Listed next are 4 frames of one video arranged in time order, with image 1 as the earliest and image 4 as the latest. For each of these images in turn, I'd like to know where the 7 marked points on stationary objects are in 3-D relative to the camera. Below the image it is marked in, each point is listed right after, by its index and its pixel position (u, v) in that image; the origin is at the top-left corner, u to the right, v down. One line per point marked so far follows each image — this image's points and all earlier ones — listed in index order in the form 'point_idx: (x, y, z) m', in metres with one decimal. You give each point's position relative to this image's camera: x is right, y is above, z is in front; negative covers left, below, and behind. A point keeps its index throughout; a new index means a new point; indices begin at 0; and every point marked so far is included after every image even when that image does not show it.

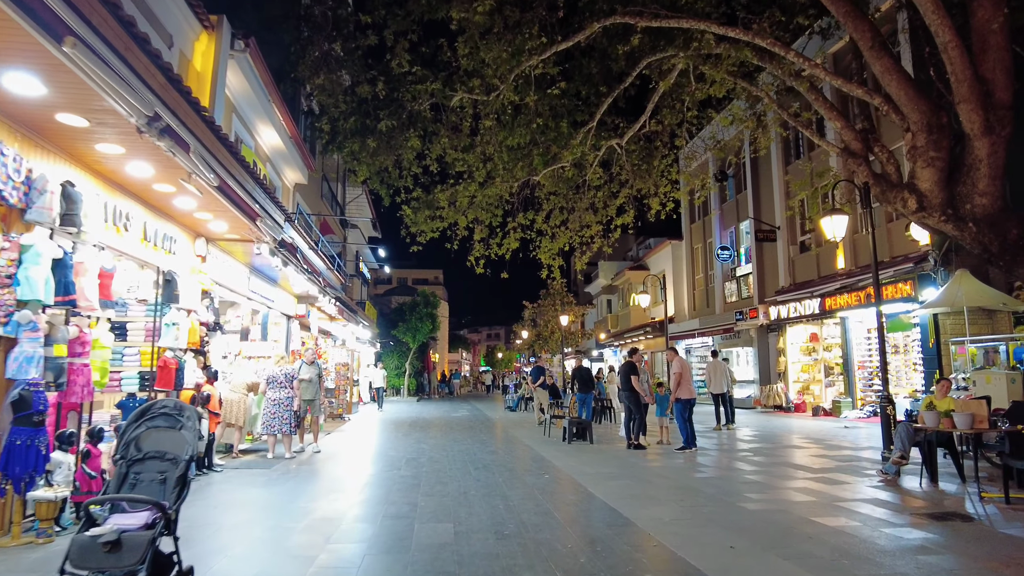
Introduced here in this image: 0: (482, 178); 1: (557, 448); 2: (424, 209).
0: (-0.6, +2.5, +14.5) m
1: (+0.7, -2.5, +10.0) m
2: (-2.0, +1.8, +14.9) m
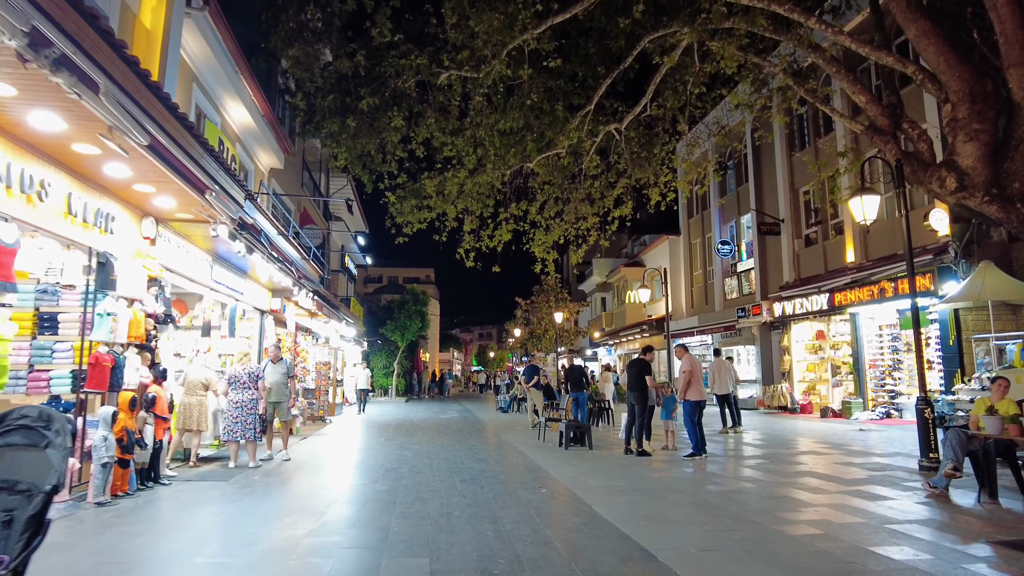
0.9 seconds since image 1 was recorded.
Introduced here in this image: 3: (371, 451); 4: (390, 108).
0: (-0.8, +2.6, +13.6) m
1: (+0.5, -2.3, +9.1) m
2: (-2.2, +1.9, +14.0) m
3: (-2.3, -2.6, +10.6) m
4: (-2.3, +3.3, +11.8) m
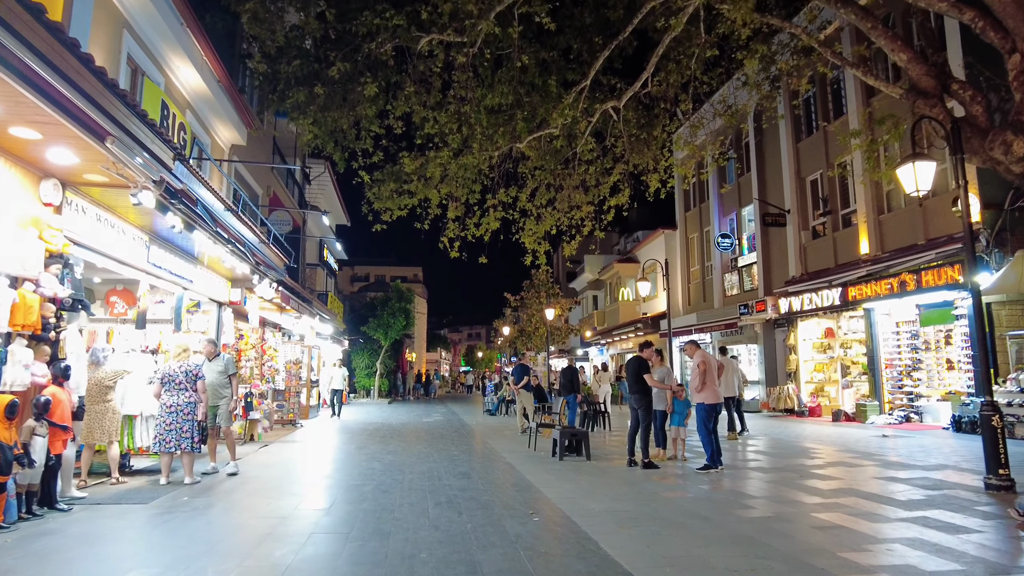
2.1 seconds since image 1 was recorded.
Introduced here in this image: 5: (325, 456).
0: (-1.0, +2.7, +12.4) m
1: (+0.4, -2.2, +7.9) m
2: (-2.4, +2.1, +12.8) m
3: (-2.5, -2.4, +9.3) m
4: (-2.5, +3.5, +10.6) m
5: (-2.6, -2.5, +9.9) m
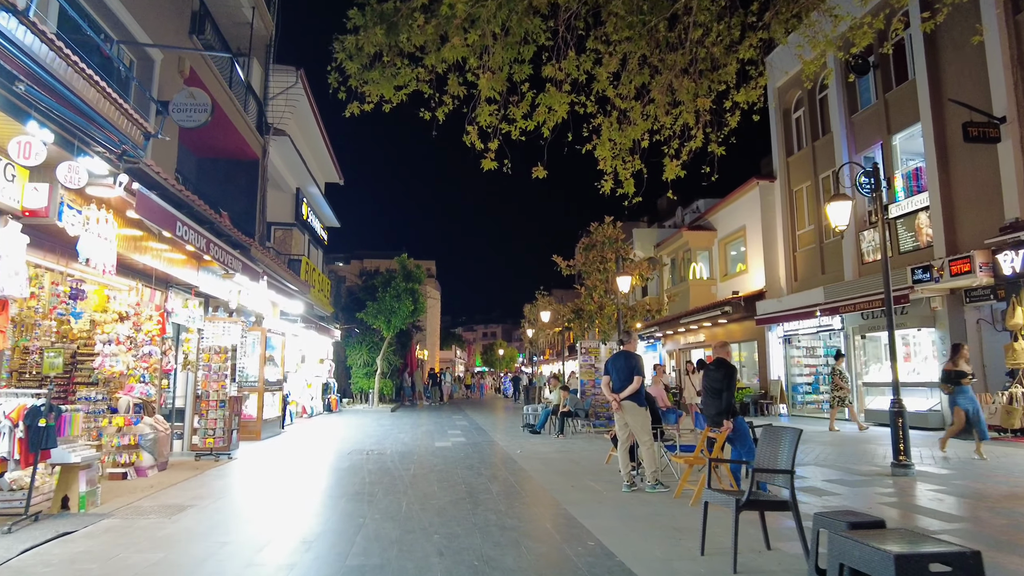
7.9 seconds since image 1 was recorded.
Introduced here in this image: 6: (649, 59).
0: (-0.1, +3.6, +6.6) m
1: (+1.2, -1.3, +2.0) m
2: (-1.5, +2.9, +7.0) m
3: (-1.6, -1.6, +3.5) m
4: (-1.6, +4.3, +4.8) m
5: (-1.7, -1.7, +4.1) m
6: (+1.8, +3.1, +8.6) m
